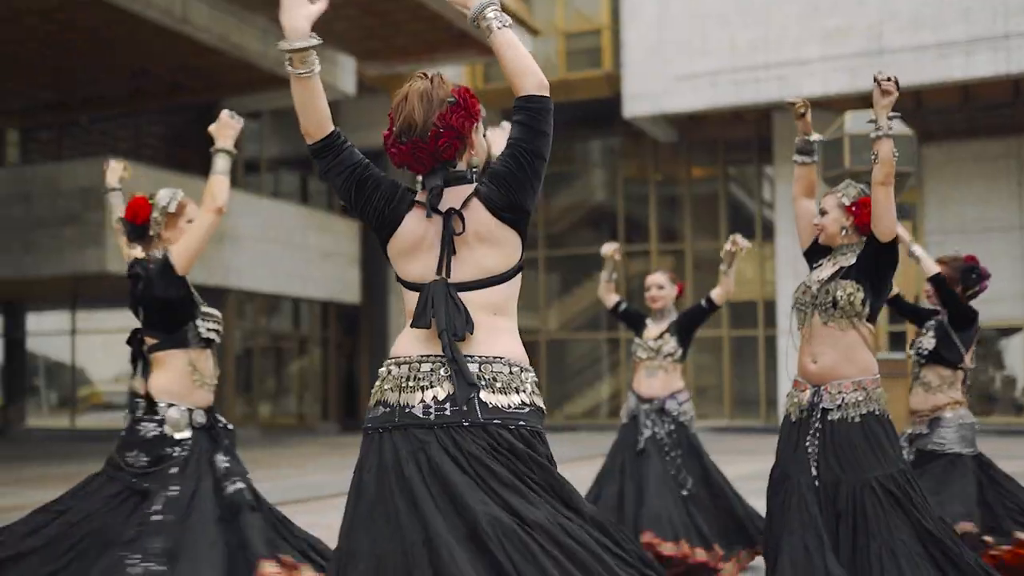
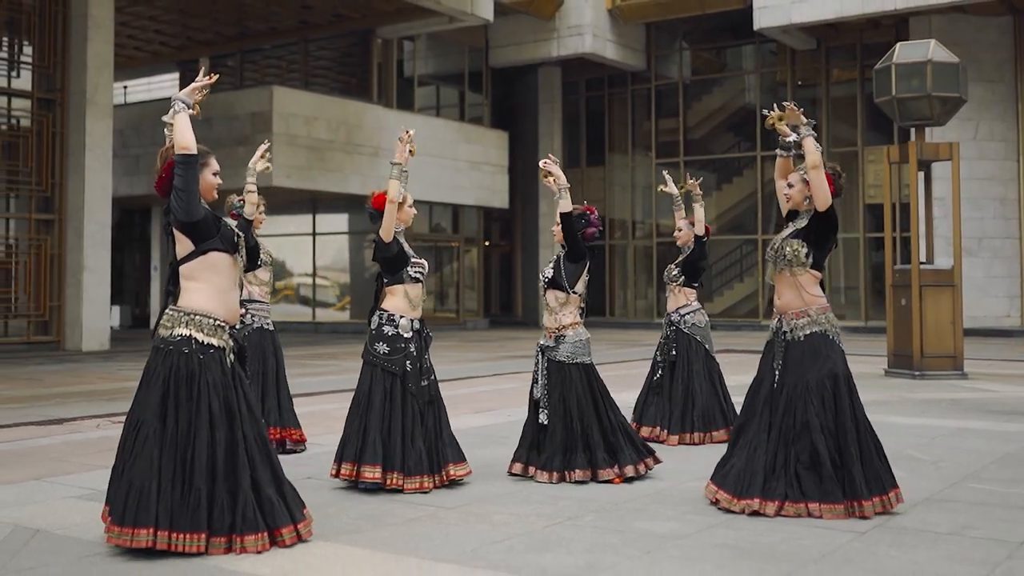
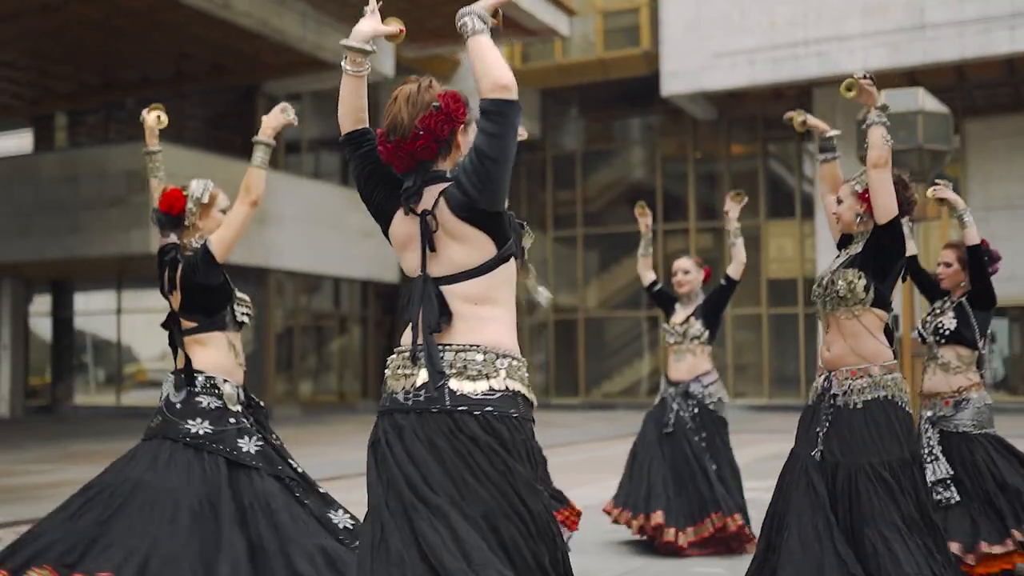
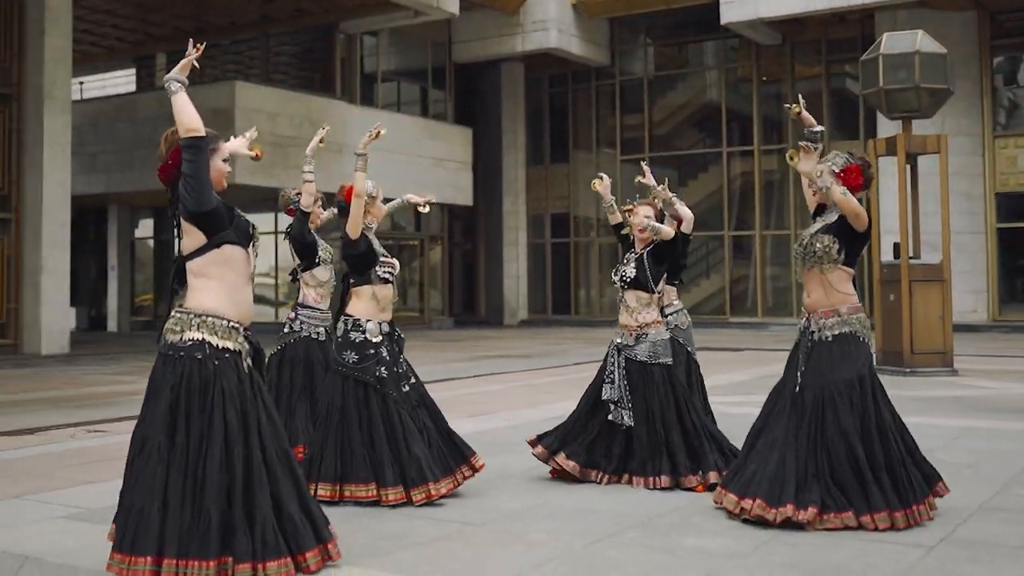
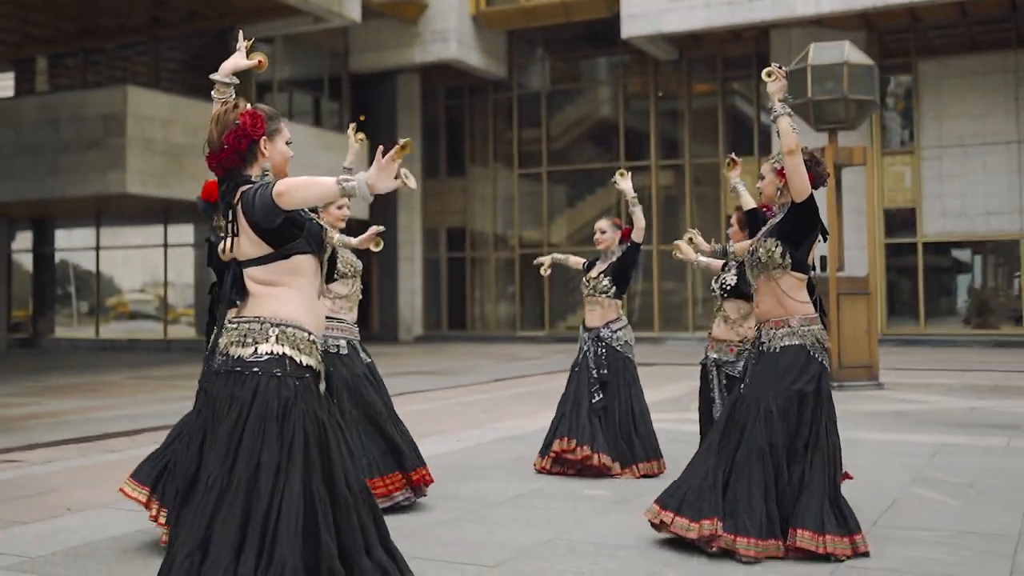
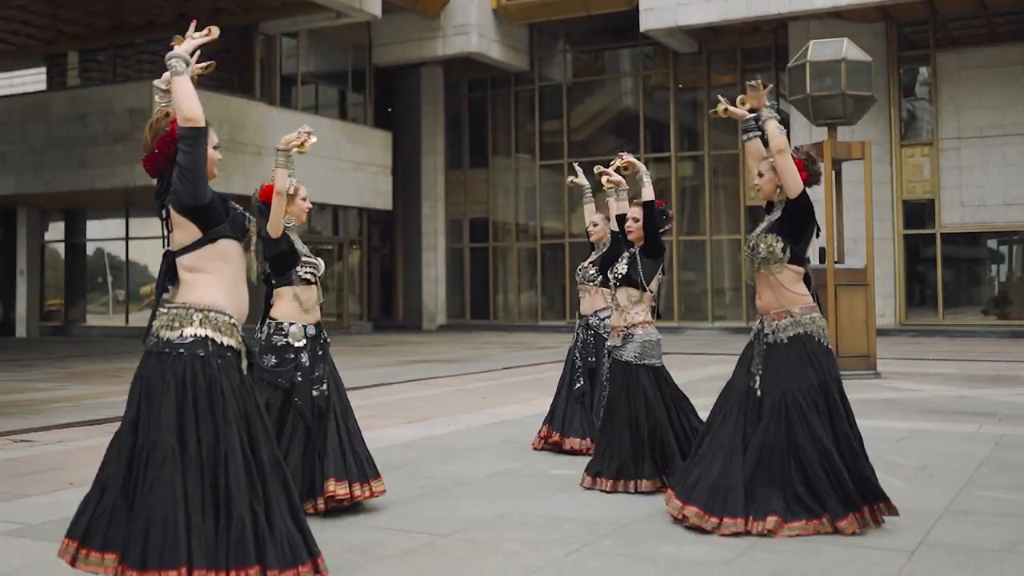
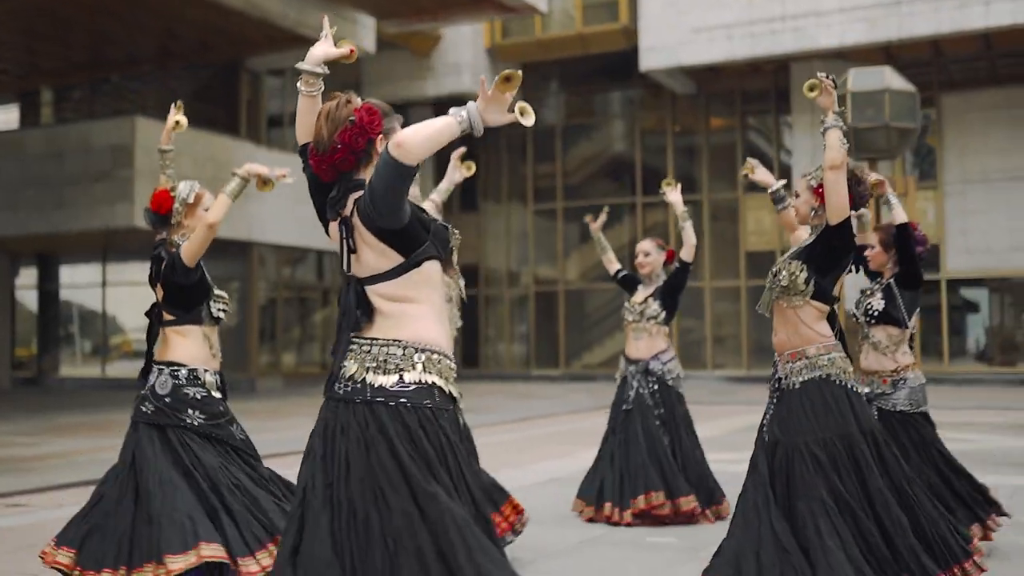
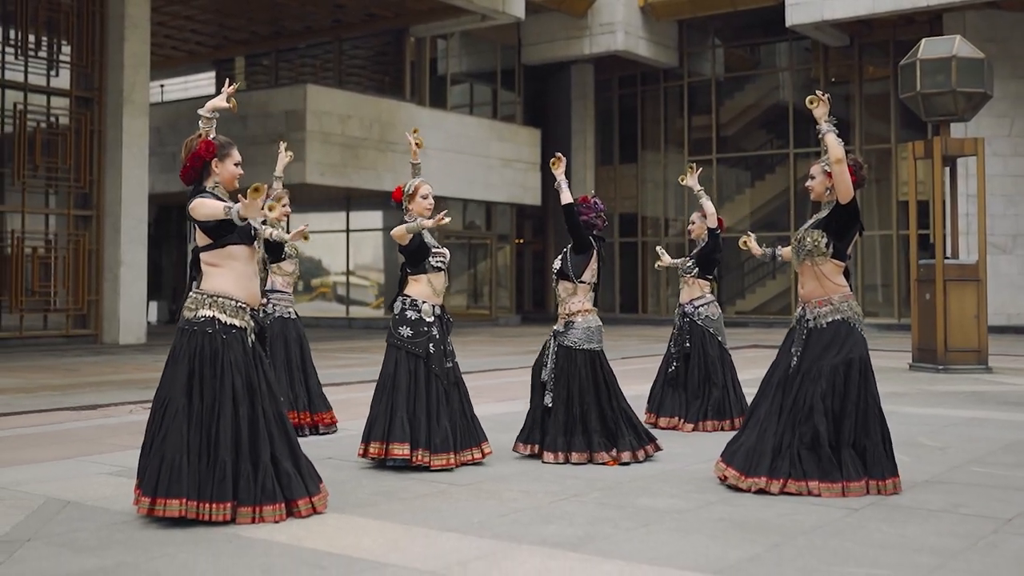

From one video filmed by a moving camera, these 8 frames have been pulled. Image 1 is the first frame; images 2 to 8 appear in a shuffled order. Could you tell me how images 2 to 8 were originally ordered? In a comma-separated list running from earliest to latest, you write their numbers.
3, 7, 5, 6, 4, 2, 8
